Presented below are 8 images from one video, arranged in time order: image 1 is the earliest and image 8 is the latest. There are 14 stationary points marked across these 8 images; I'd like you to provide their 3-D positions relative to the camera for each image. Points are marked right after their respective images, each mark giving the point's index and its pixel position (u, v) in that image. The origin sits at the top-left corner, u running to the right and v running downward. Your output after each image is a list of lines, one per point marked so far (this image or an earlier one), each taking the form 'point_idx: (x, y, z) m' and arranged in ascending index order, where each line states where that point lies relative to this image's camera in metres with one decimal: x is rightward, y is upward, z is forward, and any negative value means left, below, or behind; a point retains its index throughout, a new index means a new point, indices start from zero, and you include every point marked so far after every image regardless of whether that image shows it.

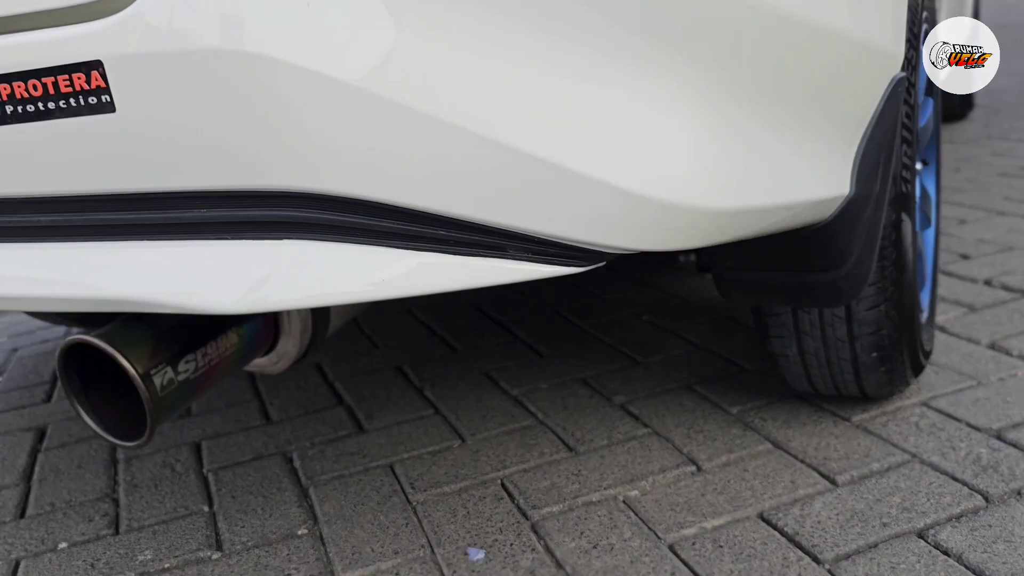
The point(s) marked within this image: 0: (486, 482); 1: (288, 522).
0: (0.0, -0.3, +1.4) m
1: (-0.3, -0.3, +1.3) m
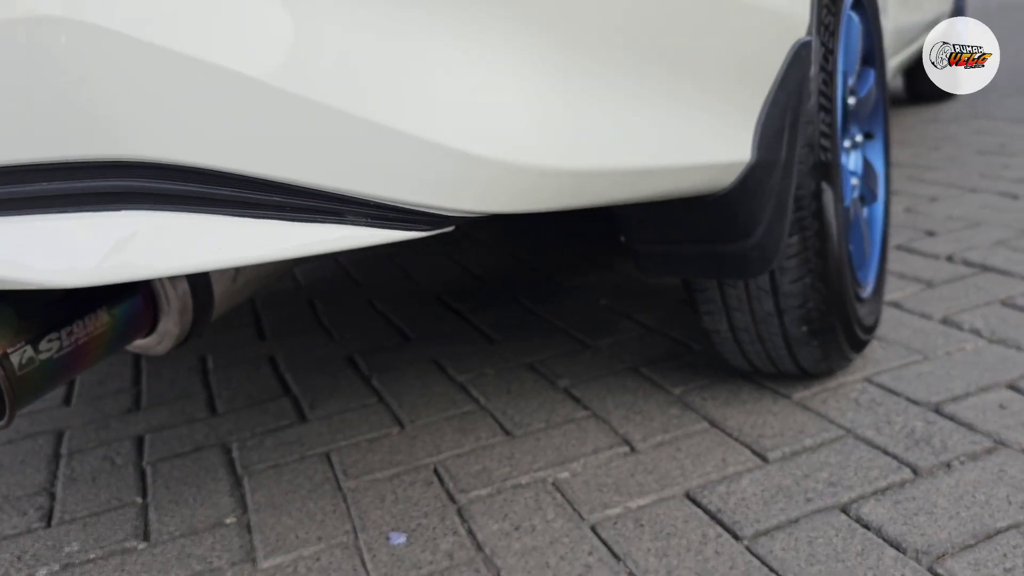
0: (-0.1, -0.3, +1.3) m
1: (-0.4, -0.3, +1.3) m
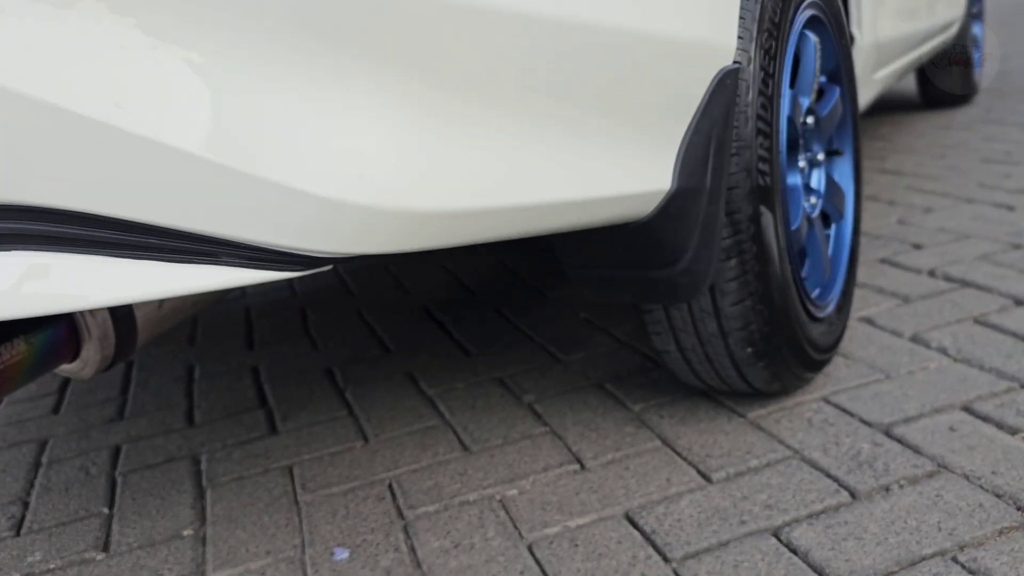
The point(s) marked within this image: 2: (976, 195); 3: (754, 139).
0: (-0.2, -0.3, +1.4) m
1: (-0.5, -0.3, +1.3) m
2: (+1.2, +0.2, +2.5) m
3: (+0.3, +0.2, +1.1) m
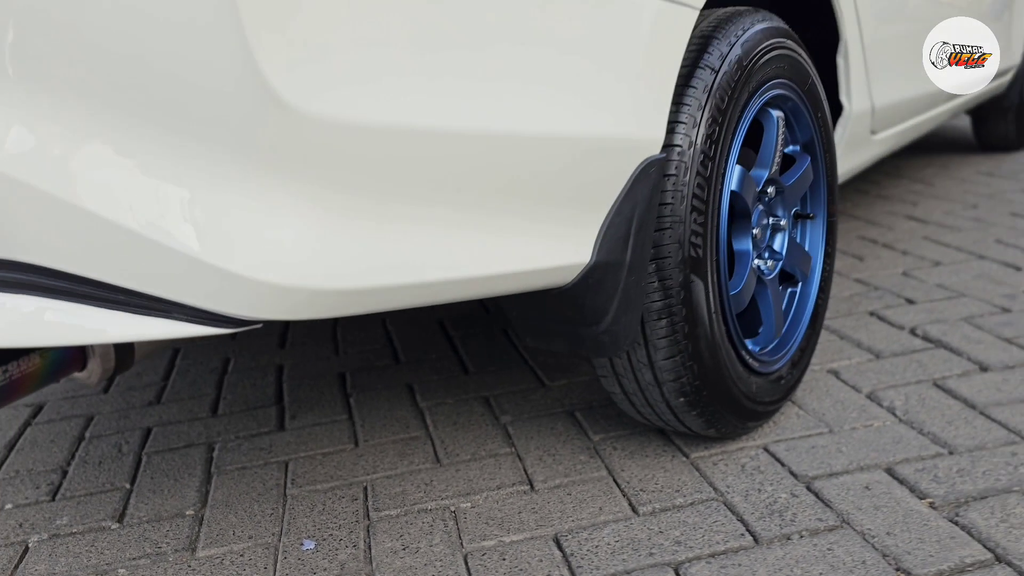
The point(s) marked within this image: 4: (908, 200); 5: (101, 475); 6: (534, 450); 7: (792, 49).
0: (-0.3, -0.3, +1.6) m
1: (-0.6, -0.4, +1.6) m
2: (+1.3, +0.1, +2.5) m
3: (+0.2, +0.1, +1.3) m
4: (+1.4, +0.3, +3.2) m
5: (-0.7, -0.3, +1.7) m
6: (0.0, -0.3, +1.6) m
7: (+0.5, +0.4, +1.5) m
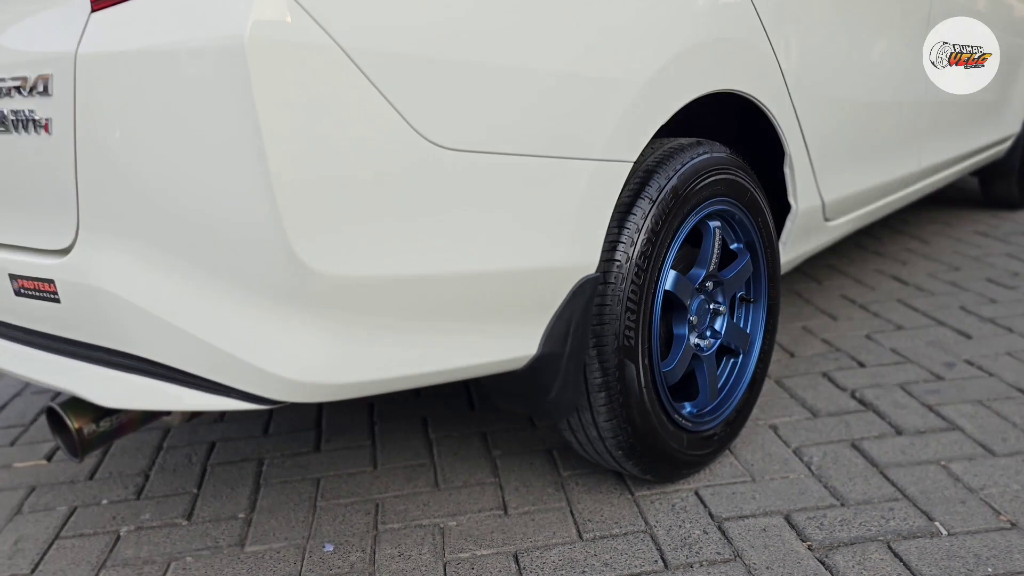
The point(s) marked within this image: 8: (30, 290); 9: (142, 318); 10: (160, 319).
0: (-0.3, -0.5, +2.0) m
1: (-0.6, -0.5, +2.0) m
2: (+1.3, -0.1, +2.8) m
3: (+0.2, 0.0, +1.7) m
4: (+1.5, +0.1, +3.5) m
5: (-0.8, -0.4, +2.1) m
6: (0.0, -0.4, +2.0) m
7: (+0.4, +0.2, +1.9) m
8: (-0.7, 0.0, +1.4) m
9: (-0.5, 0.0, +1.3) m
10: (-0.5, 0.0, +1.3) m
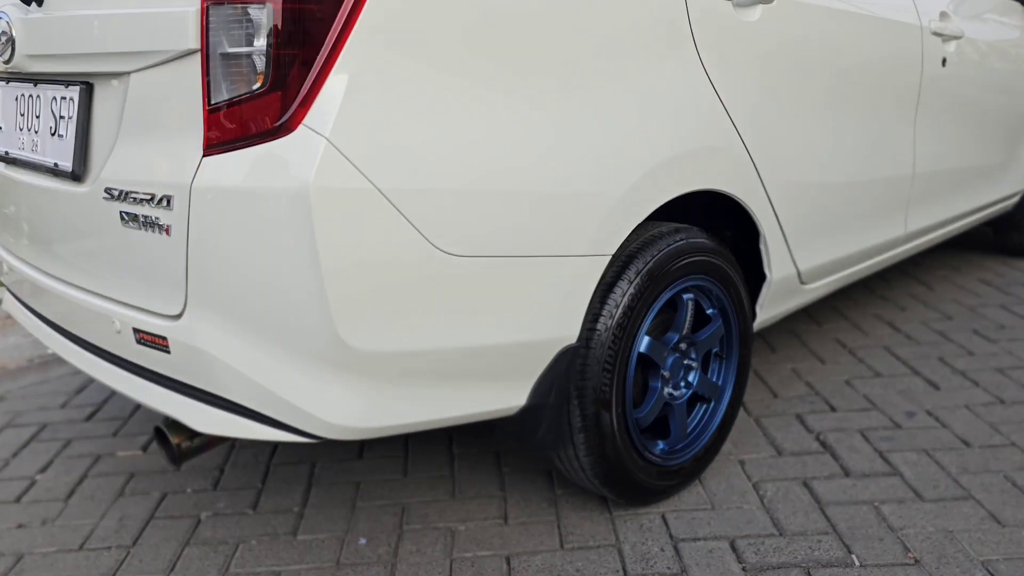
0: (-0.3, -0.6, +2.4) m
1: (-0.6, -0.6, +2.5) m
2: (+1.4, -0.3, +3.1) m
3: (+0.2, -0.2, +2.1) m
4: (+1.6, -0.1, +3.8) m
5: (-0.8, -0.5, +2.6) m
6: (0.0, -0.5, +2.4) m
7: (+0.5, +0.1, +2.3) m
8: (-0.7, -0.1, +1.9) m
9: (-0.5, -0.1, +1.7) m
10: (-0.5, -0.2, +1.7) m
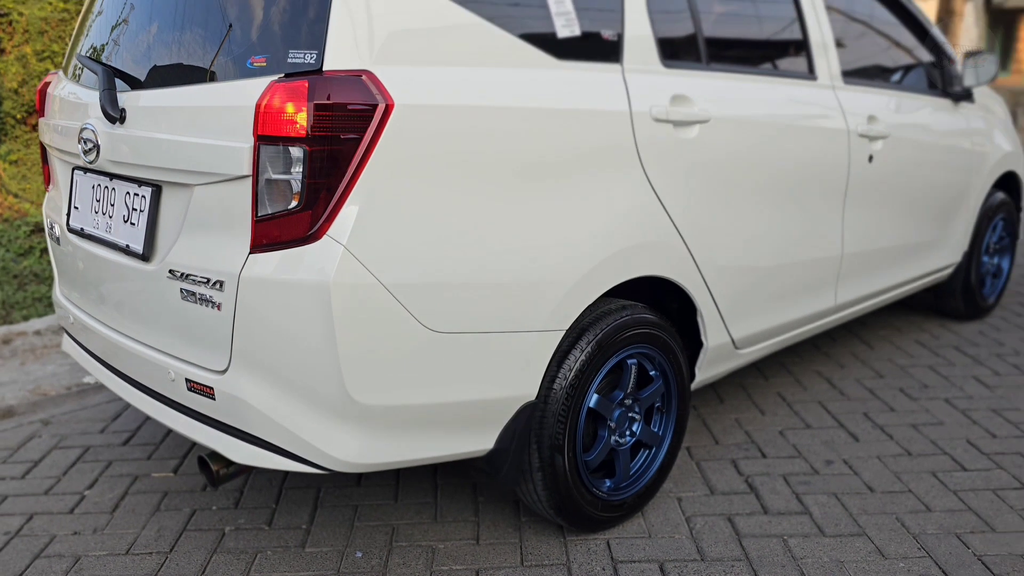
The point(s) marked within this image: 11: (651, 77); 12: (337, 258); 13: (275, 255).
0: (-0.4, -0.7, +2.9) m
1: (-0.7, -0.7, +3.0) m
2: (+1.3, -0.5, +3.6) m
3: (+0.1, -0.4, +2.6) m
4: (+1.5, -0.4, +4.3) m
5: (-0.8, -0.7, +3.1) m
6: (-0.1, -0.7, +2.9) m
7: (+0.4, -0.1, +2.8) m
8: (-0.8, -0.3, +2.4) m
9: (-0.6, -0.3, +2.2) m
10: (-0.6, -0.3, +2.2) m
11: (+0.4, +0.6, +2.7) m
12: (-0.4, +0.1, +2.0) m
13: (-0.5, +0.1, +2.1) m
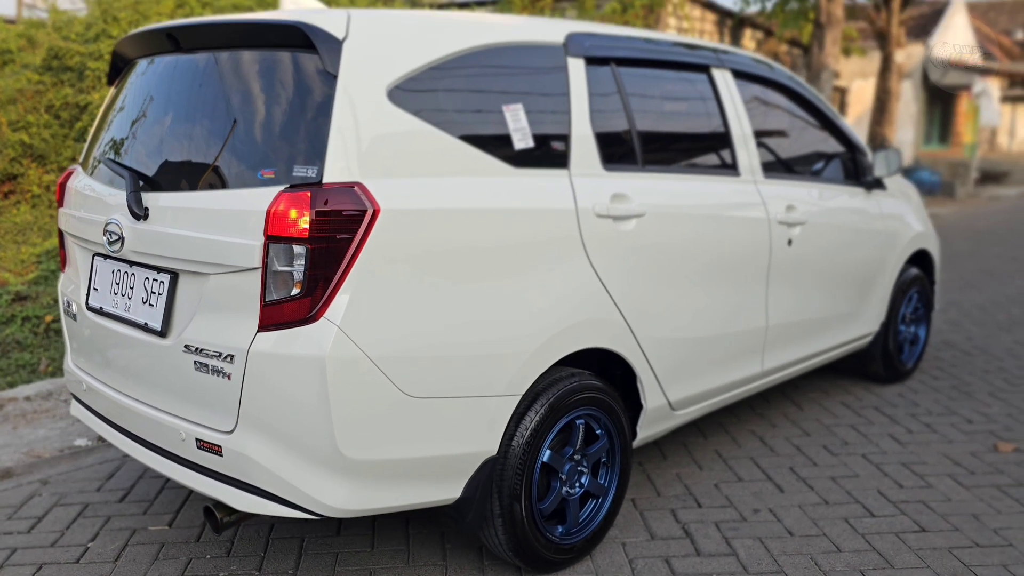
0: (-0.5, -1.0, +3.3) m
1: (-0.8, -1.0, +3.3) m
2: (+1.2, -0.8, +4.1) m
3: (0.0, -0.6, +3.0) m
4: (+1.3, -0.7, +4.8) m
5: (-1.0, -1.0, +3.5) m
6: (-0.2, -1.0, +3.3) m
7: (+0.3, -0.4, +3.2) m
8: (-0.9, -0.5, +2.7) m
9: (-0.7, -0.5, +2.6) m
10: (-0.7, -0.5, +2.6) m
11: (+0.3, +0.4, +3.2) m
12: (-0.5, -0.1, +2.5) m
13: (-0.6, -0.1, +2.5) m
